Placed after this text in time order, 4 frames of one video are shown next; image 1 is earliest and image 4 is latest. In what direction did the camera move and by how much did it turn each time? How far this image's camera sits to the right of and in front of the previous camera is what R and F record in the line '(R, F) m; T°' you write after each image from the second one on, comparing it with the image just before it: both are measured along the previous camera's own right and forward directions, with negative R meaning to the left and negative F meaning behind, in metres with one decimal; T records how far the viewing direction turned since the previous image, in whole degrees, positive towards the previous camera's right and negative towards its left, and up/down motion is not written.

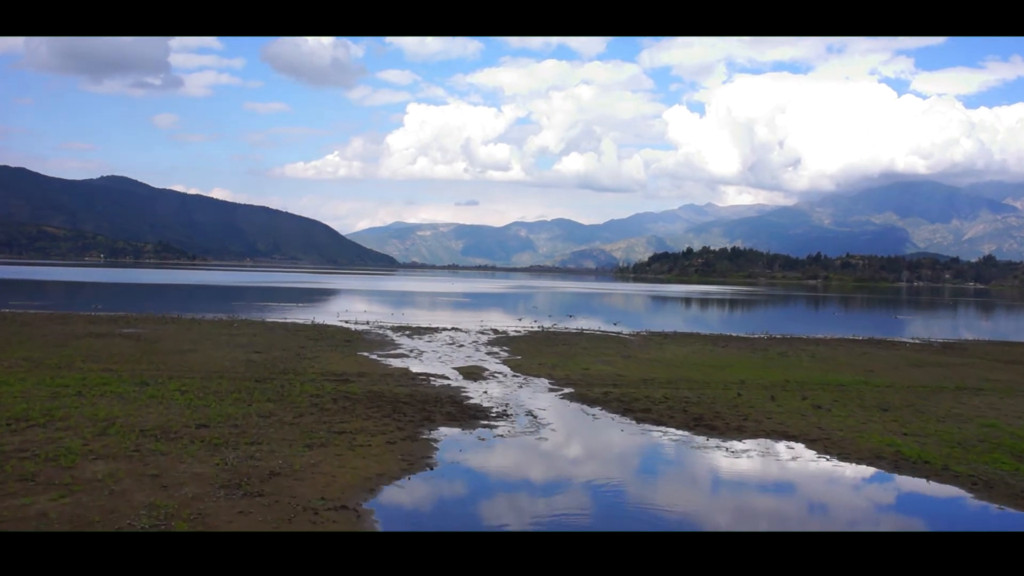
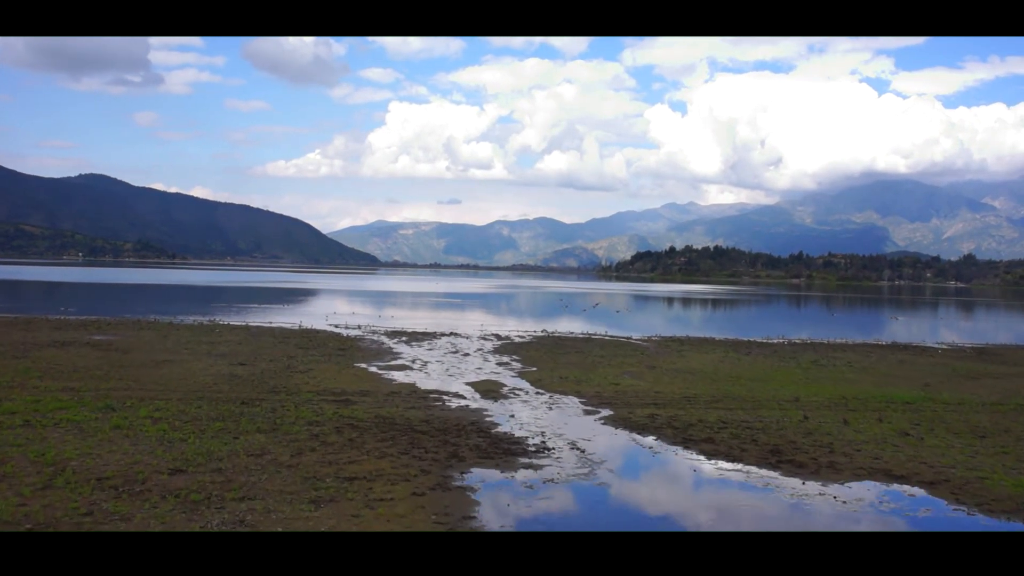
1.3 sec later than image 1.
(-0.6, +2.0) m; +1°
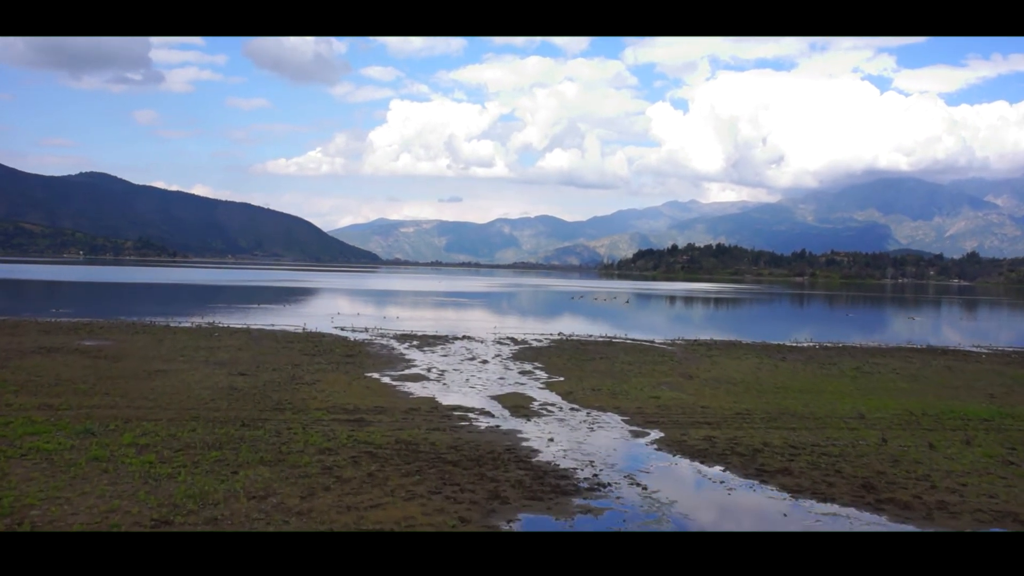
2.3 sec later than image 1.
(-0.4, +1.4) m; 0°
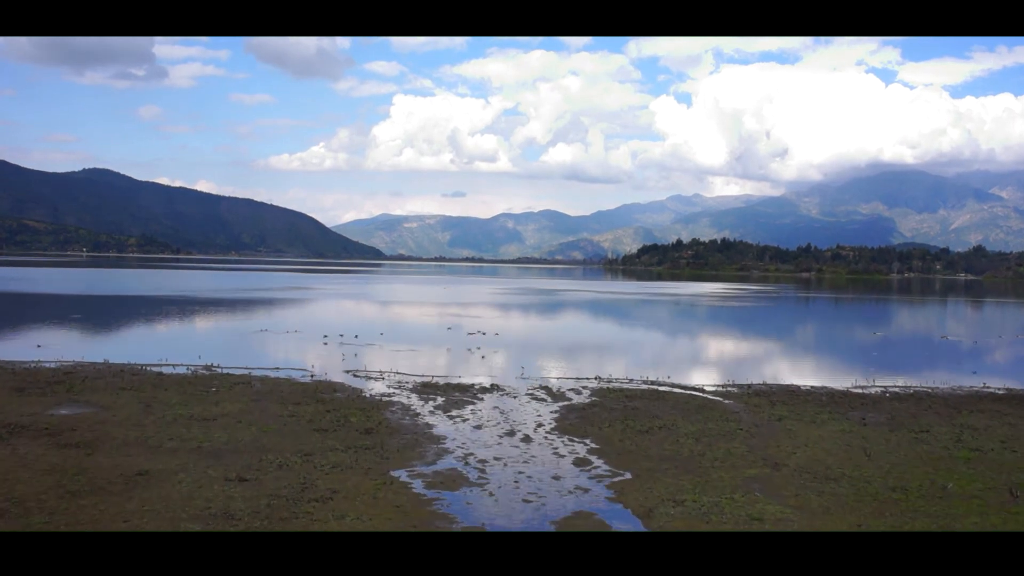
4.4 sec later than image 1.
(-0.7, +2.8) m; 0°
